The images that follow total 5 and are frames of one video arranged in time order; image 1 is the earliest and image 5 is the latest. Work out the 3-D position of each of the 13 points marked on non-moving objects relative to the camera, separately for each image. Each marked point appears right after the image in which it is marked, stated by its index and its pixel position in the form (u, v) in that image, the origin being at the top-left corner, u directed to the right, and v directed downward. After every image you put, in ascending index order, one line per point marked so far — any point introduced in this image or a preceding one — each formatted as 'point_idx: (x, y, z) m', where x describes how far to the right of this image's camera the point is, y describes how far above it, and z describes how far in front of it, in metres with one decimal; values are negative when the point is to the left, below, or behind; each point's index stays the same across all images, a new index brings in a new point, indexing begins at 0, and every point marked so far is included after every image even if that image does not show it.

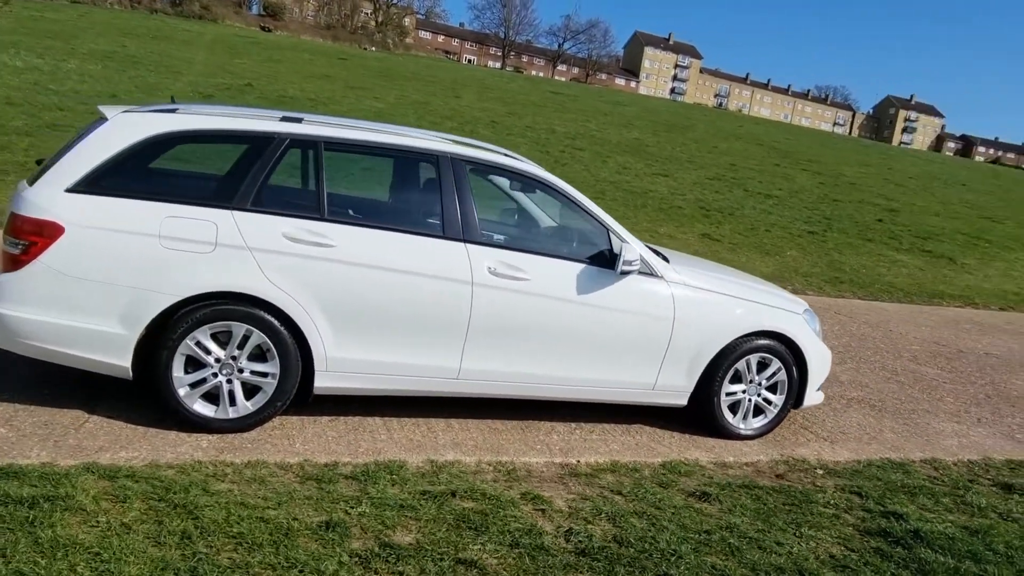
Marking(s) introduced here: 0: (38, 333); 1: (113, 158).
0: (-2.3, -0.2, +3.7) m
1: (-2.0, +0.7, +3.8) m
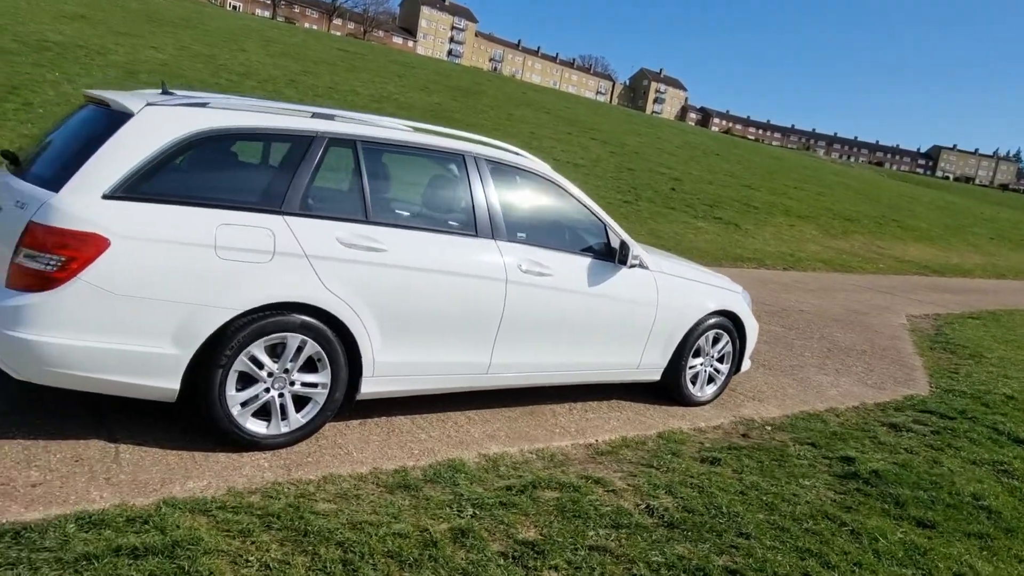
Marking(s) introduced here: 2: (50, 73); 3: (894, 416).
0: (-1.9, -0.3, +3.2) m
1: (-1.7, +0.6, +3.4) m
2: (-11.6, +5.4, +18.5) m
3: (+3.4, -1.1, +6.5) m
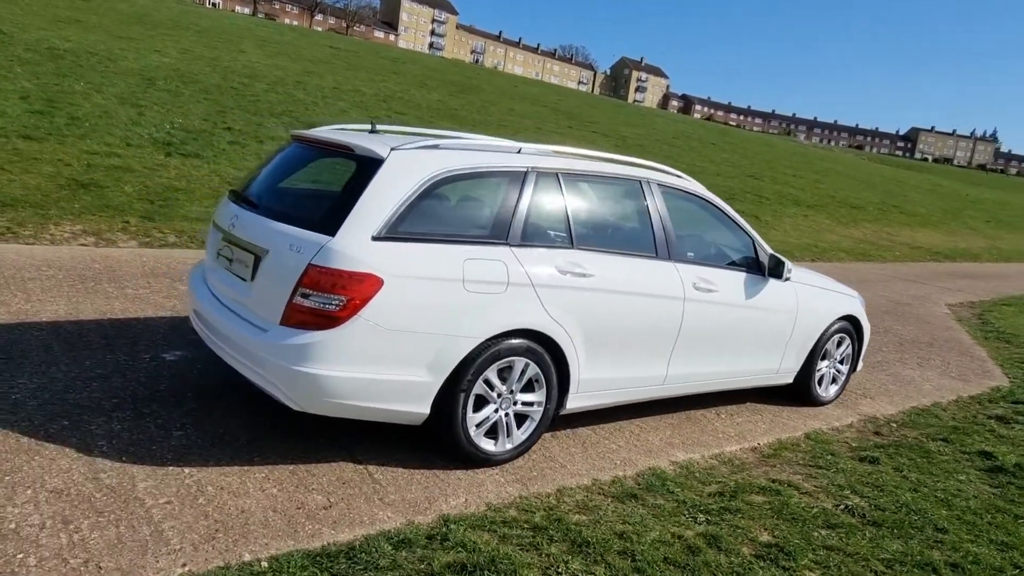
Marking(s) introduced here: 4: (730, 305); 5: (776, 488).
0: (-0.8, -0.5, +3.5) m
1: (-0.5, +0.4, +3.6) m
2: (-10.9, +5.1, +18.4) m
3: (+4.5, -1.1, +6.8) m
4: (+1.5, -0.1, +5.0) m
5: (+1.5, -1.1, +4.2) m
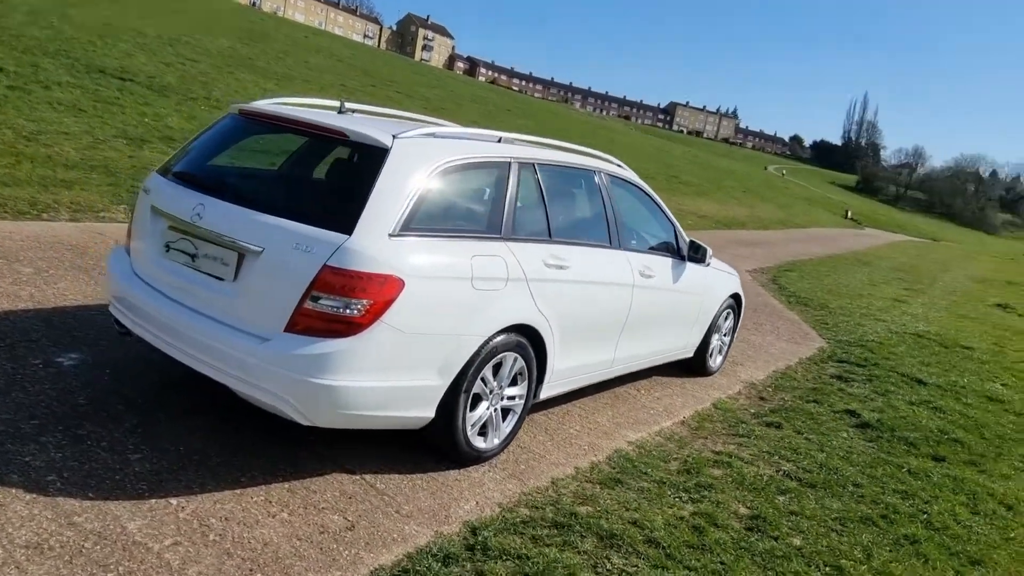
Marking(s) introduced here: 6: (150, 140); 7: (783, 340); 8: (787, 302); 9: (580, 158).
0: (-0.6, -0.5, +3.2) m
1: (-0.5, +0.4, +3.4) m
2: (-14.6, +5.7, +14.4) m
3: (+3.4, -0.9, +8.0) m
4: (+1.1, 0.0, +5.3) m
5: (+1.3, -1.1, +4.6) m
6: (-5.9, +2.4, +12.1) m
7: (+3.3, -0.6, +8.9) m
8: (+4.5, -0.2, +12.3) m
9: (+0.4, +0.8, +4.7) m
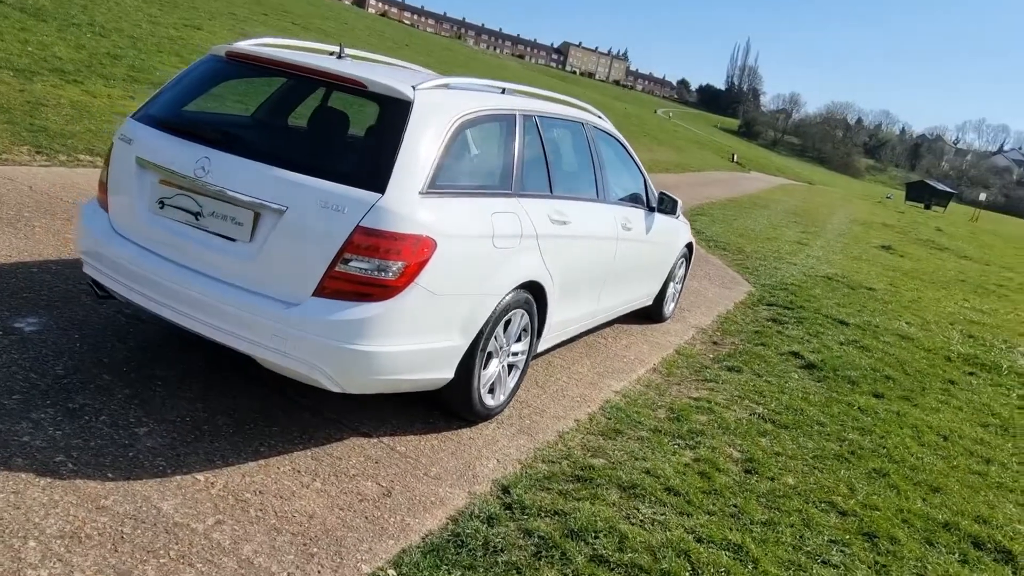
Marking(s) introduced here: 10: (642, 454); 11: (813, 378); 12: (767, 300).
0: (-0.5, -0.3, +3.1) m
1: (-0.3, +0.6, +3.2) m
2: (-15.9, +6.6, +11.7) m
3: (+2.8, -0.3, +8.4) m
4: (+0.9, +0.3, +5.3) m
5: (+1.2, -0.8, +4.8) m
6: (-7.0, +3.2, +10.9) m
7: (+2.6, 0.0, +9.3) m
8: (+3.4, +0.7, +12.8) m
9: (+0.3, +1.1, +4.7) m
10: (+0.7, -0.9, +3.9) m
11: (+2.5, -0.7, +6.0) m
12: (+3.1, -0.2, +9.1) m
